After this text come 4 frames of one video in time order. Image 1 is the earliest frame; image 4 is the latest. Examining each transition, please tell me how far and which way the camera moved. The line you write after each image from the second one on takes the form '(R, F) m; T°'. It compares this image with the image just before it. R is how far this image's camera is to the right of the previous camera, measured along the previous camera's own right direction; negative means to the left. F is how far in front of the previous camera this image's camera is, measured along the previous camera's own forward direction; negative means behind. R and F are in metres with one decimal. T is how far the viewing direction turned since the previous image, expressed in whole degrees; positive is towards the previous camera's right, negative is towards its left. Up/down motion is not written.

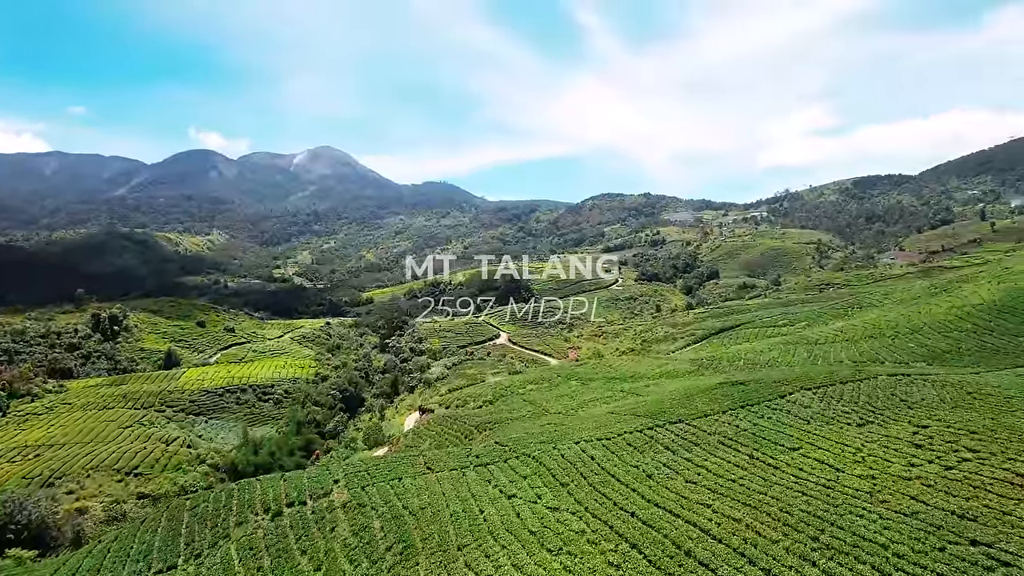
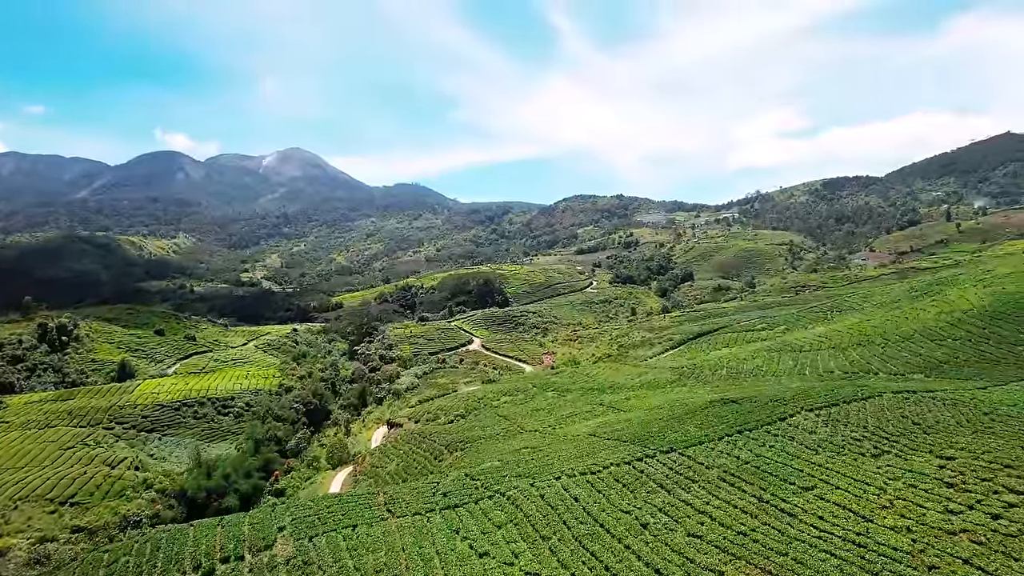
(+0.1, +3.4) m; +2°
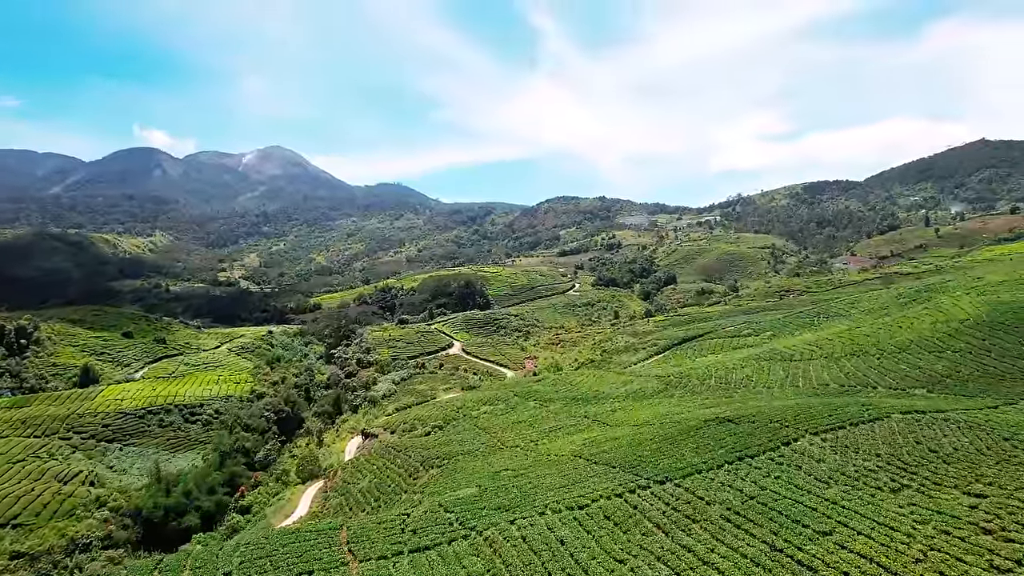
(+0.1, +2.6) m; +2°
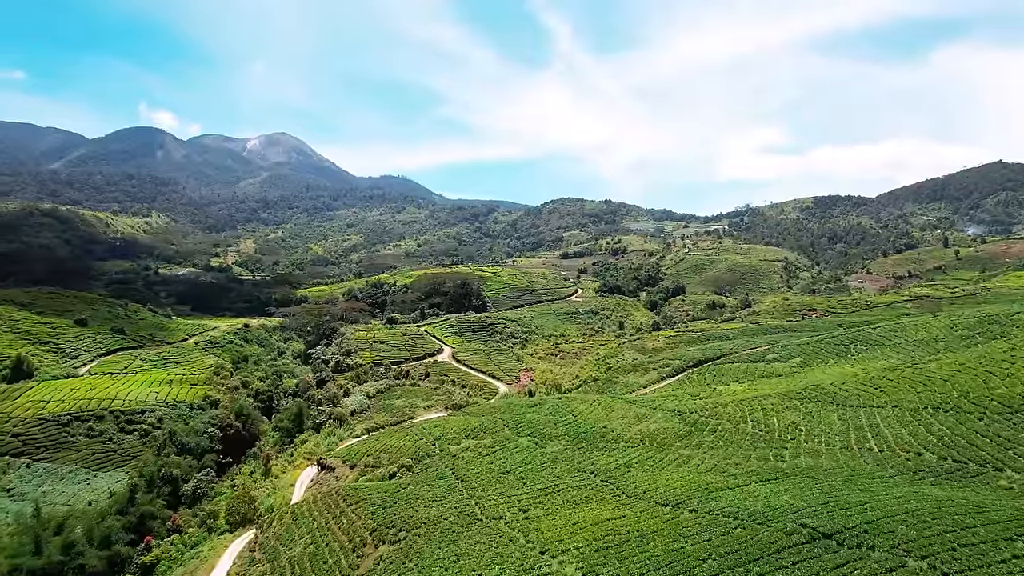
(+0.3, +11.5) m; 0°
